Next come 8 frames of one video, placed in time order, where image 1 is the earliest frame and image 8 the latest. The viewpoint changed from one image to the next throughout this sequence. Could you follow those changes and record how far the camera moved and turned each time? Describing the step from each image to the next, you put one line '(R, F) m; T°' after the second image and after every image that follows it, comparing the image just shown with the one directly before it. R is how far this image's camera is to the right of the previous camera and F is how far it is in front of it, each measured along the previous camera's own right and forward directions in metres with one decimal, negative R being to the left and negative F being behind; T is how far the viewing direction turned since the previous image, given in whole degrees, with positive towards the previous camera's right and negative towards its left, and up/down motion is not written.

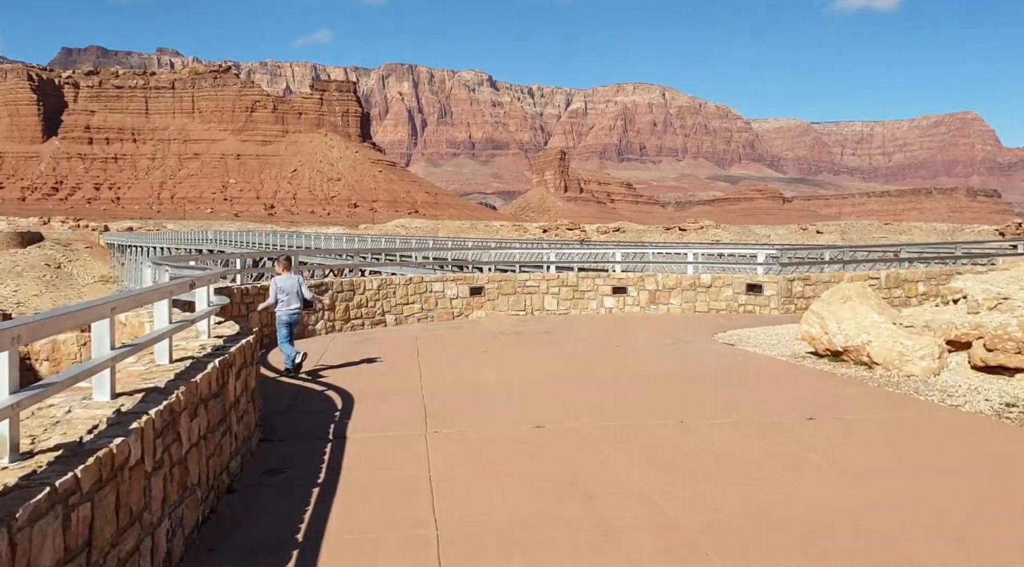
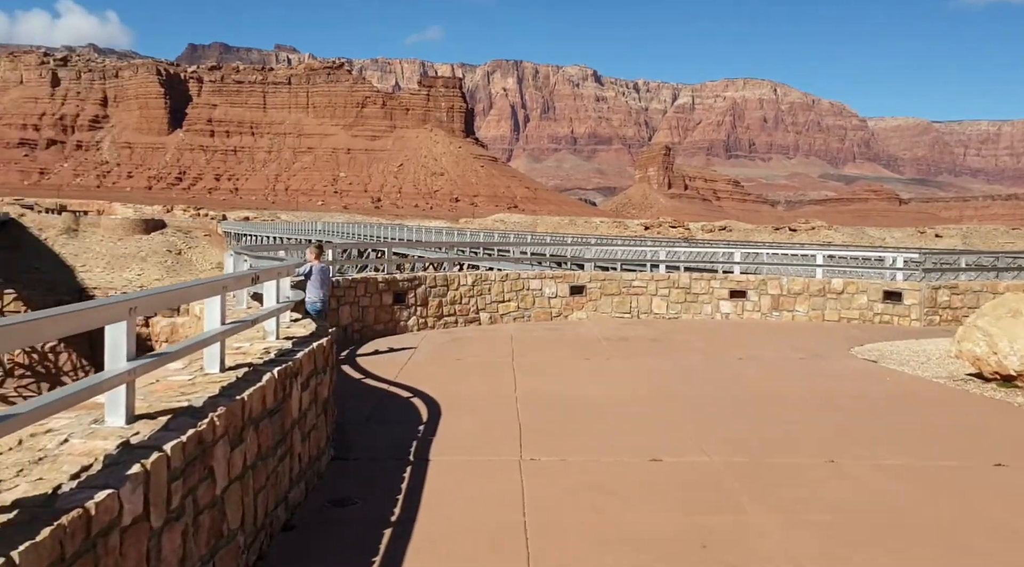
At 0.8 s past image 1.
(-0.1, +1.0) m; -6°
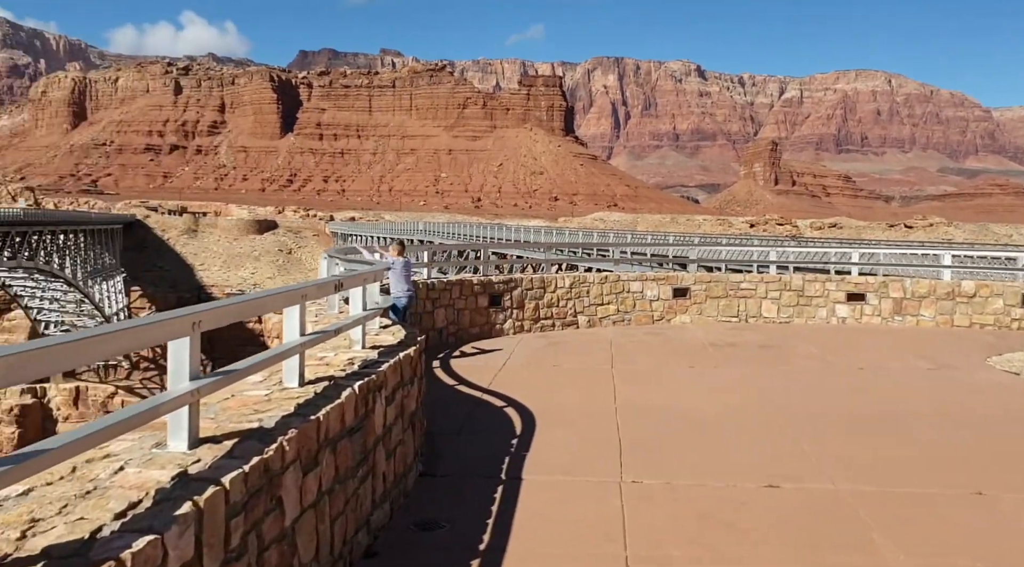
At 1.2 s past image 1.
(0.0, +0.4) m; -6°
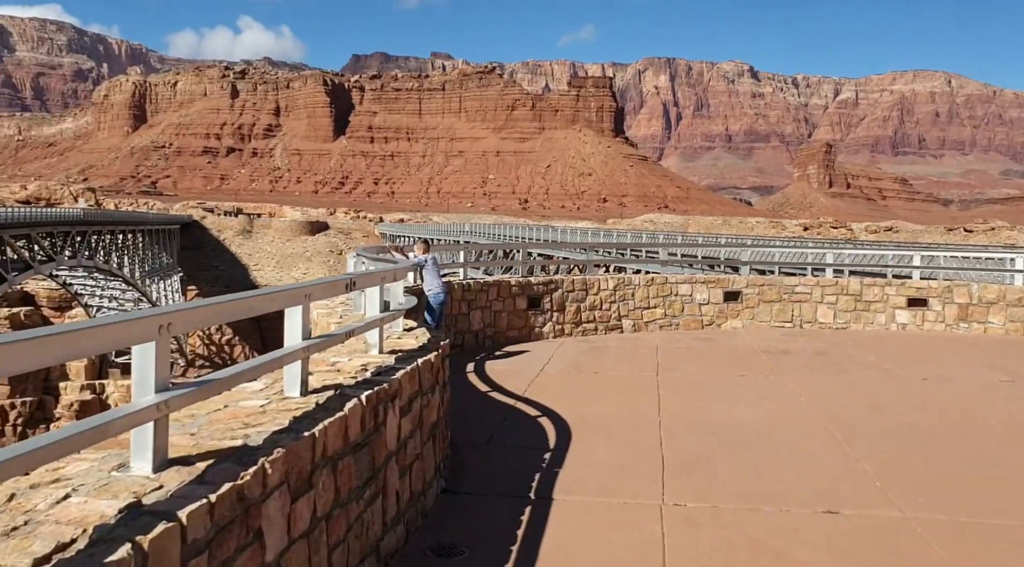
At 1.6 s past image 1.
(+0.1, +0.4) m; -3°
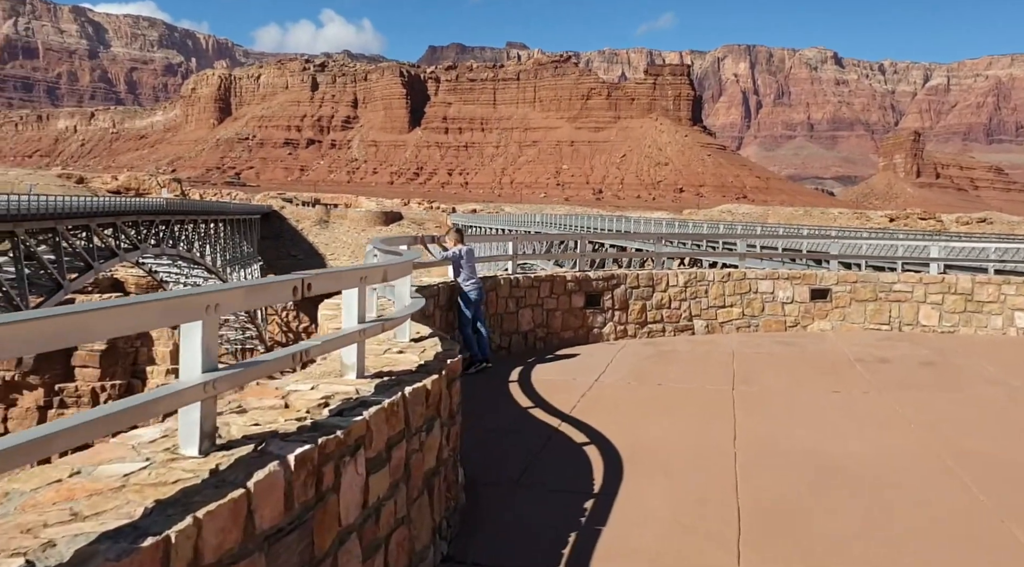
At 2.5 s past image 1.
(+0.2, +1.2) m; -5°
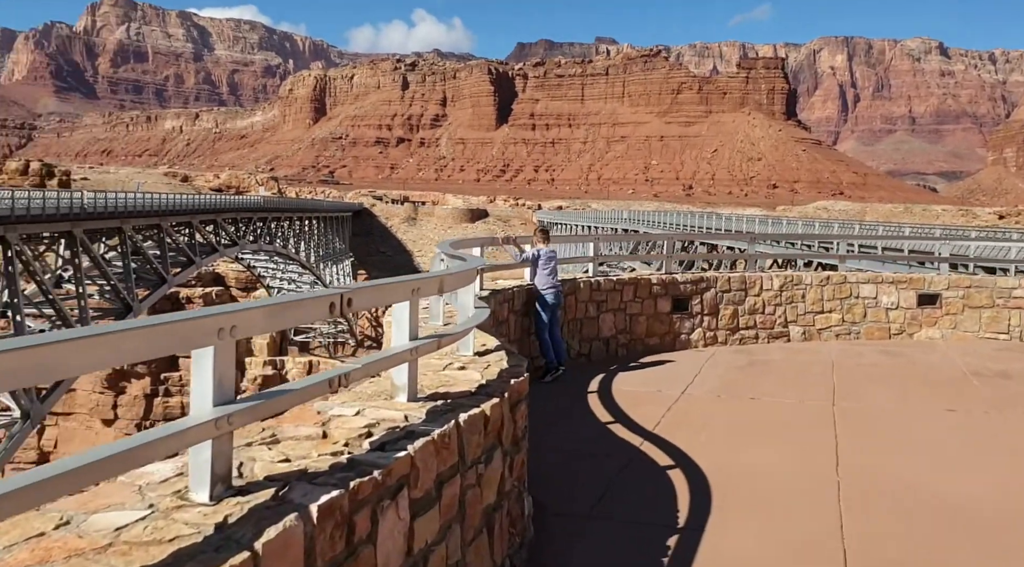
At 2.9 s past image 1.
(+0.1, +0.4) m; -6°
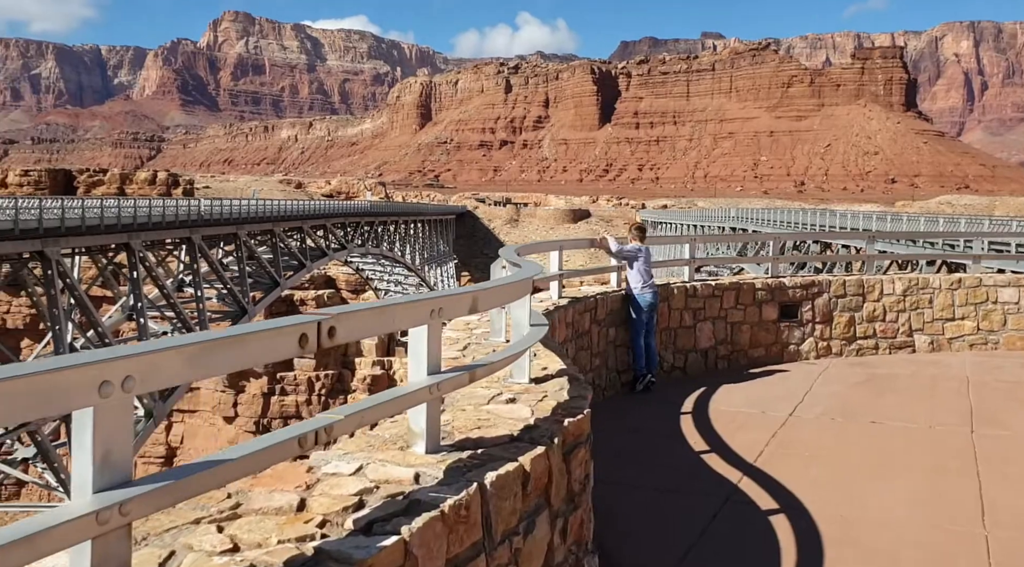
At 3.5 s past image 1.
(+0.2, +0.7) m; -7°
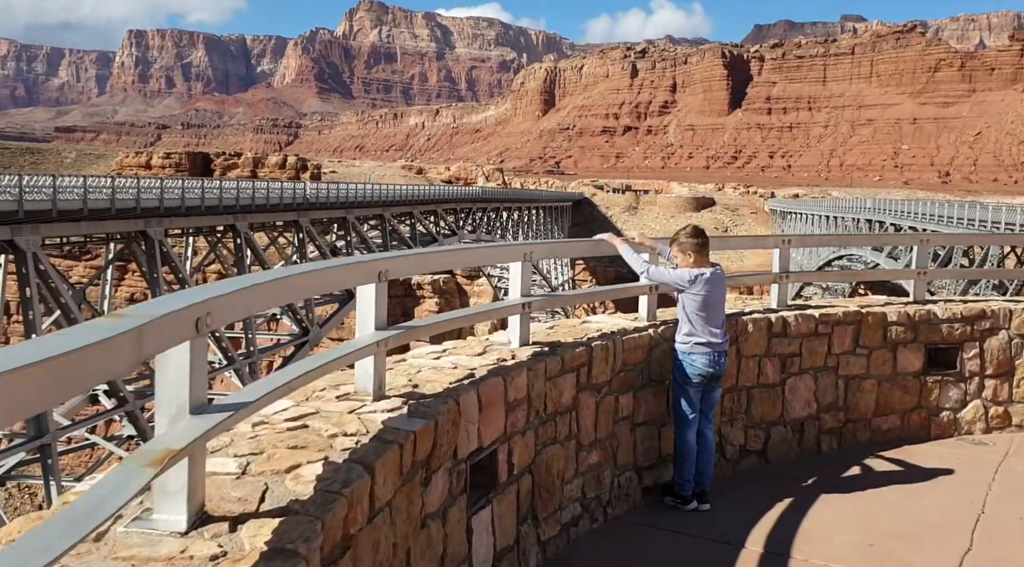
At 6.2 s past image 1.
(+0.8, +3.0) m; -8°
